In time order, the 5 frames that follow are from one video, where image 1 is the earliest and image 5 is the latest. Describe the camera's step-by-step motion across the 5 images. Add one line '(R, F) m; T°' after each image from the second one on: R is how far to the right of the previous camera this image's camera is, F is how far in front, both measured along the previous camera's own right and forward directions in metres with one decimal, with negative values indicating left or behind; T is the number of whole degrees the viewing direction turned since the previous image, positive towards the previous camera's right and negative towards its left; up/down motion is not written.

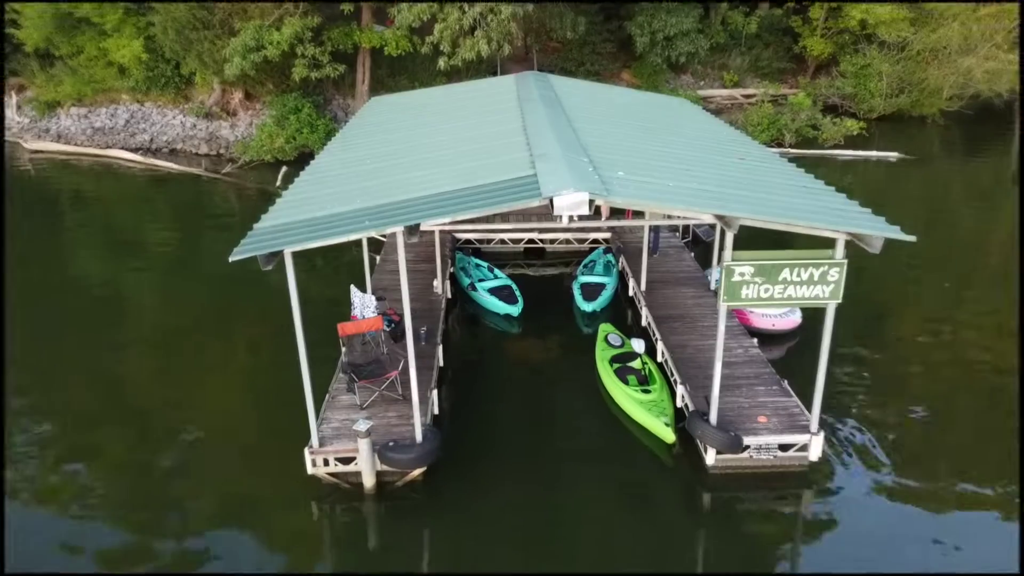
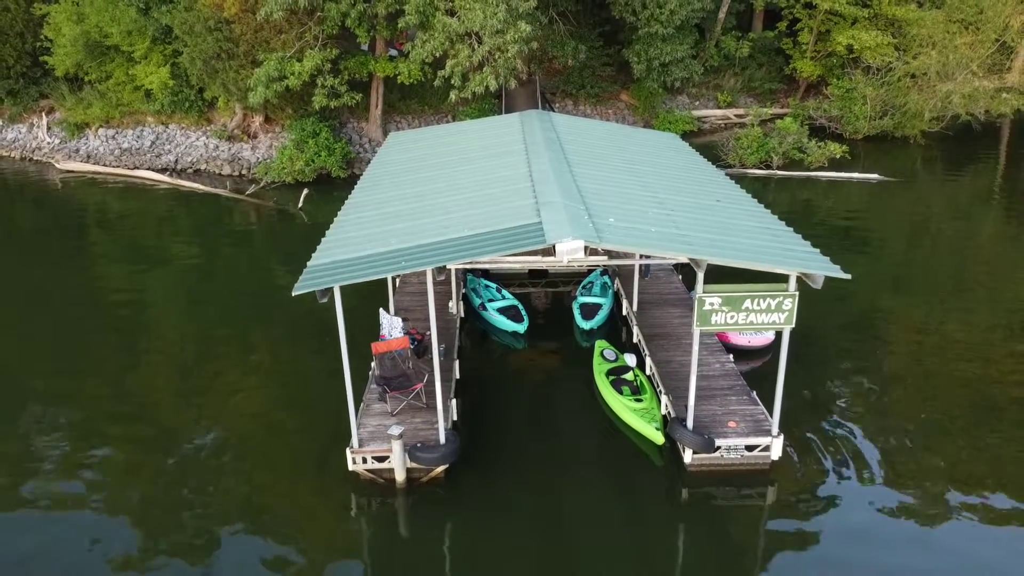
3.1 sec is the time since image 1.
(-0.1, -1.5) m; 0°
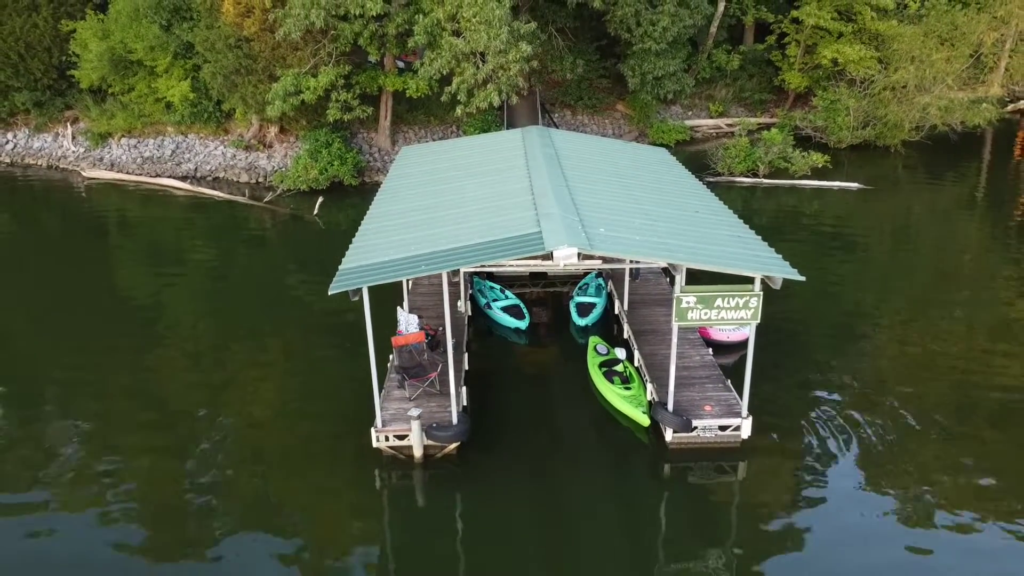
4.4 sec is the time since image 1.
(-0.1, -1.4) m; 0°
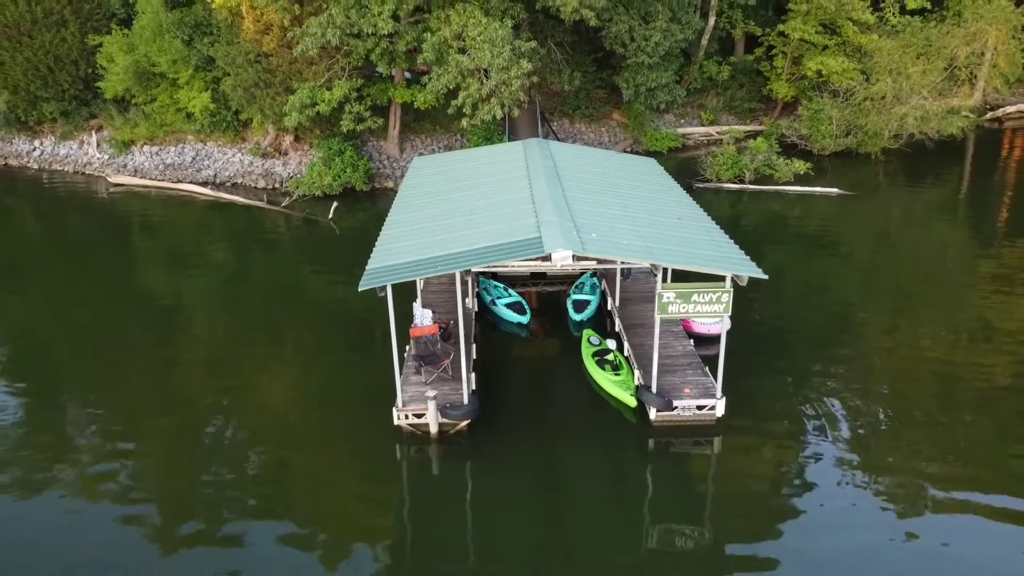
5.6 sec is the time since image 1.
(-0.1, -1.5) m; 0°
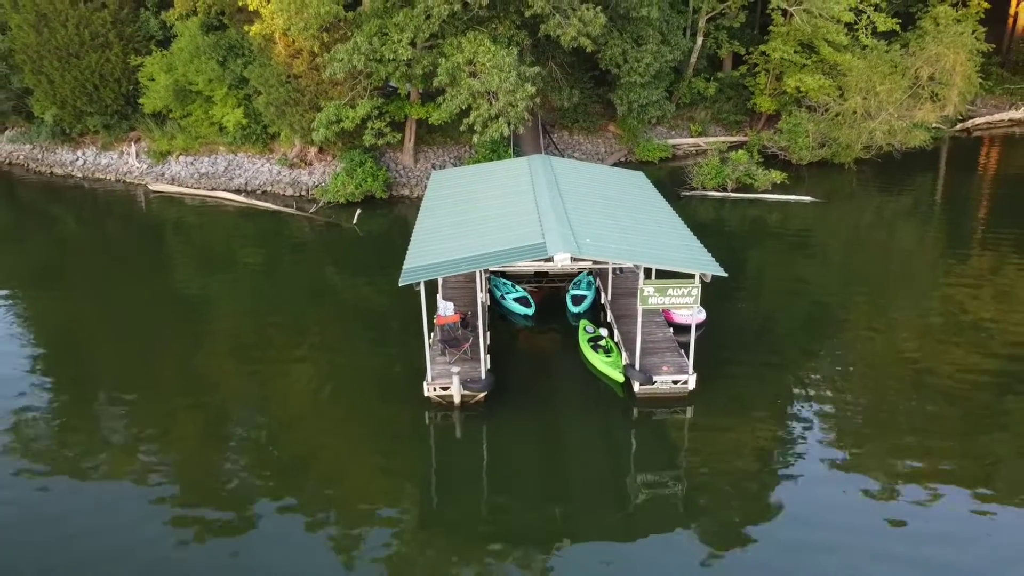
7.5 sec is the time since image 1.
(-0.2, -2.7) m; 0°
